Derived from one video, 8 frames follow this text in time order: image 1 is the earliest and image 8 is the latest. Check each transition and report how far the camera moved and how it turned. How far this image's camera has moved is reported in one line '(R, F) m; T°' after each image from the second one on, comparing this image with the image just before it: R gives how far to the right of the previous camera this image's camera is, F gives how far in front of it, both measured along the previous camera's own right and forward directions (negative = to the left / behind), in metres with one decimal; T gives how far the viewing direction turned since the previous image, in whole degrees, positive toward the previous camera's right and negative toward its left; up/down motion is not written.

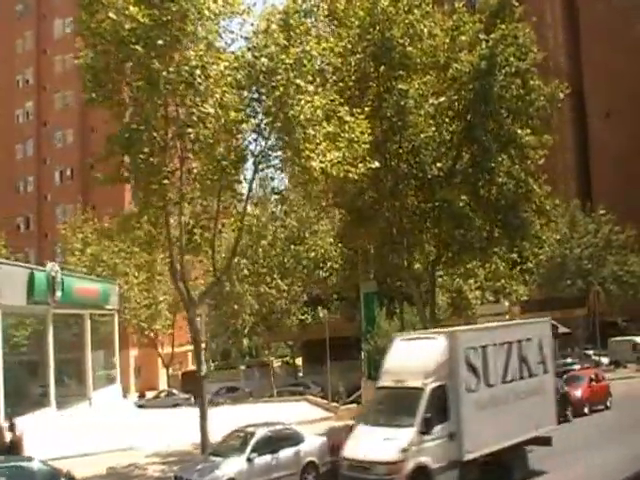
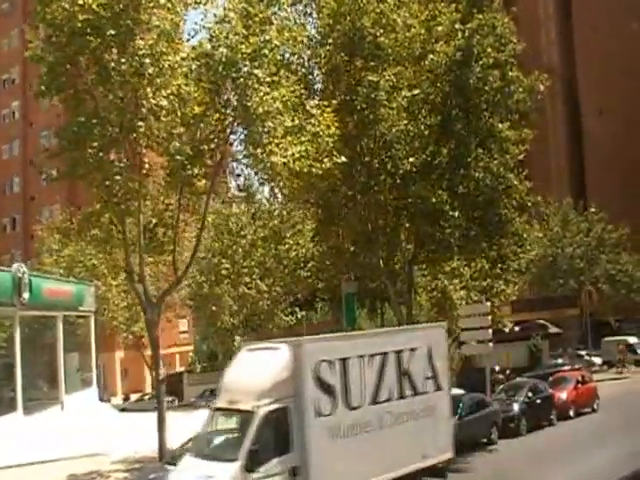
(+1.0, +0.9) m; 0°
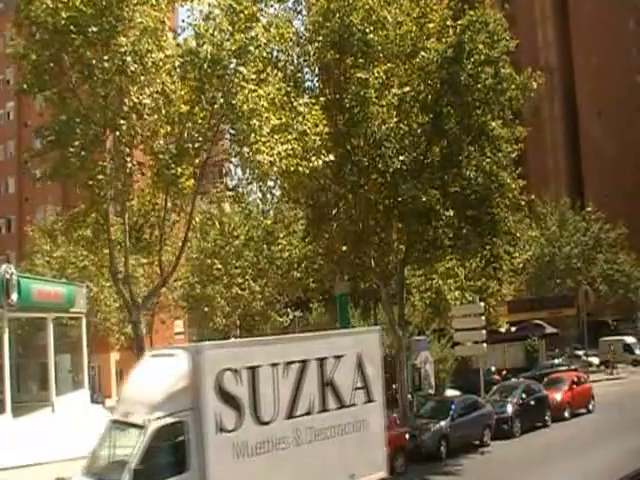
(+0.3, +0.3) m; 0°
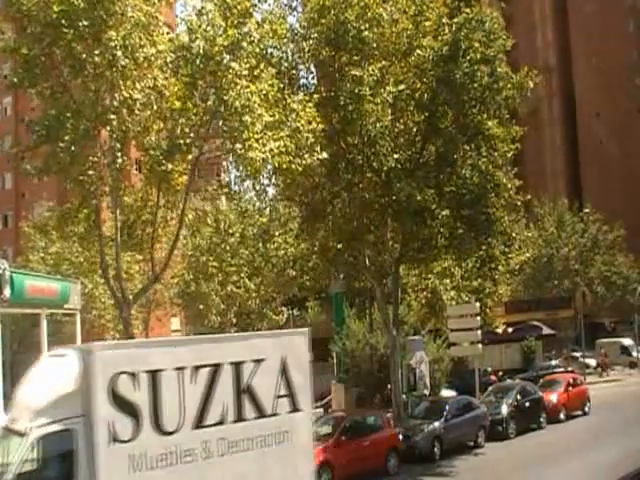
(+0.2, +0.2) m; 0°
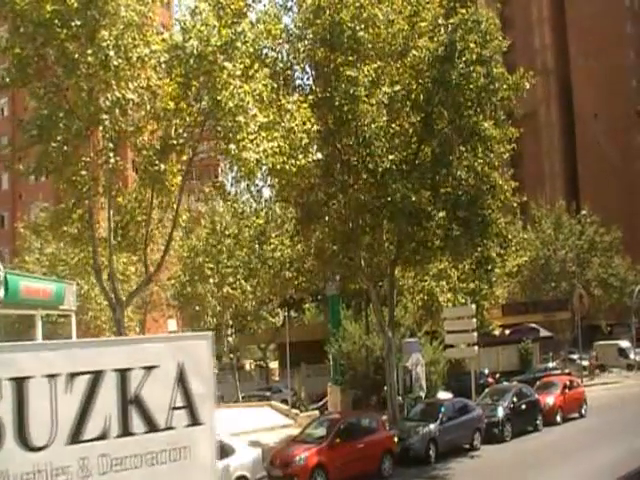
(+0.1, +0.1) m; 0°
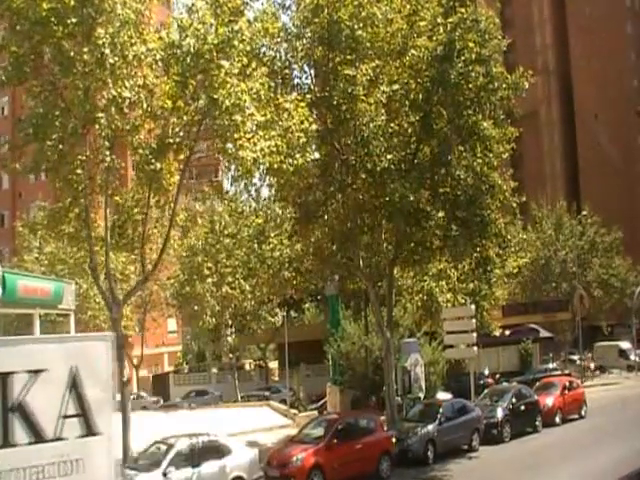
(+0.1, +0.1) m; 0°
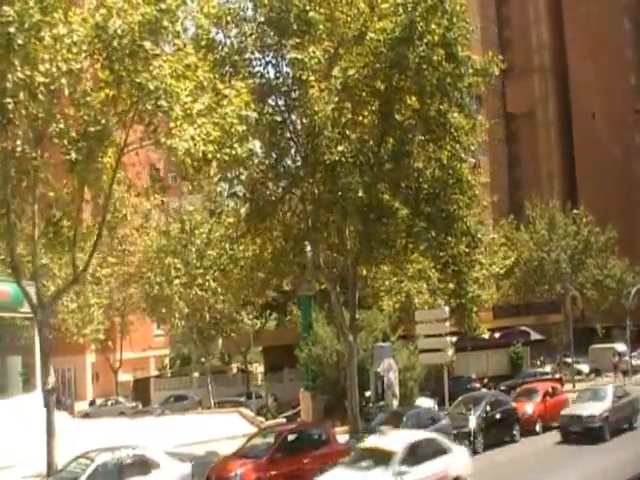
(+1.7, +1.4) m; -1°
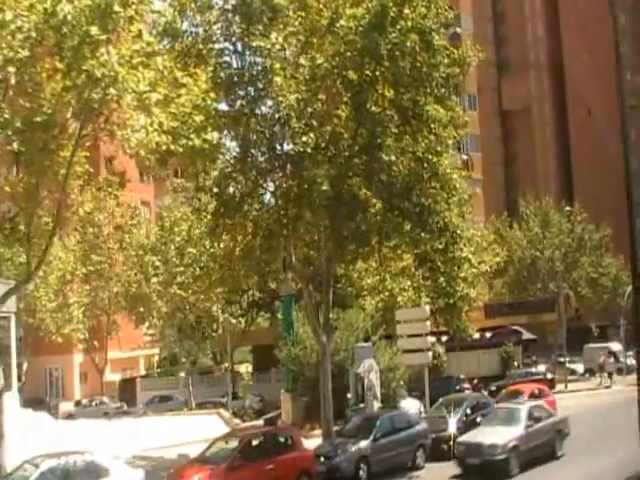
(+1.0, +0.8) m; 0°
